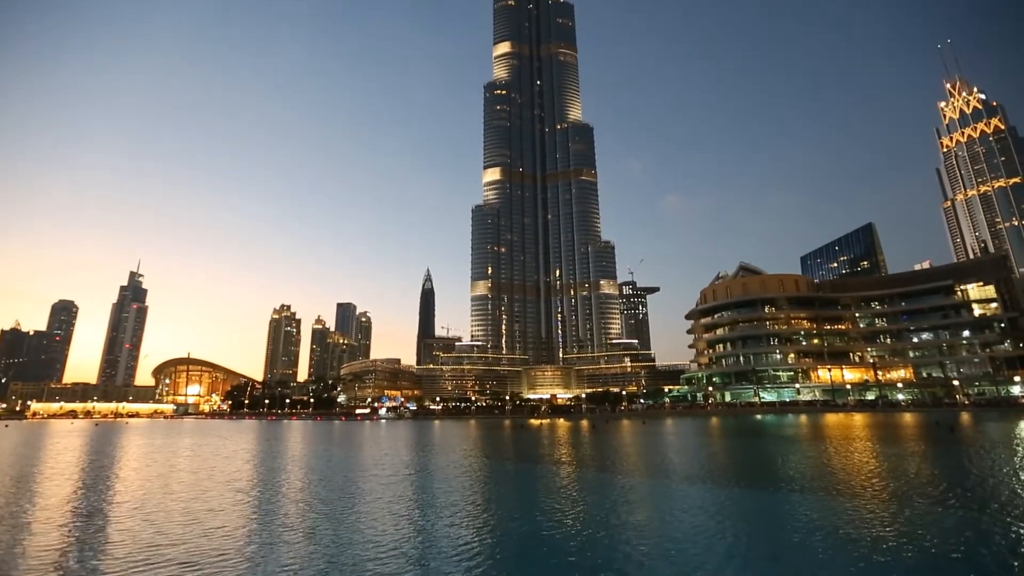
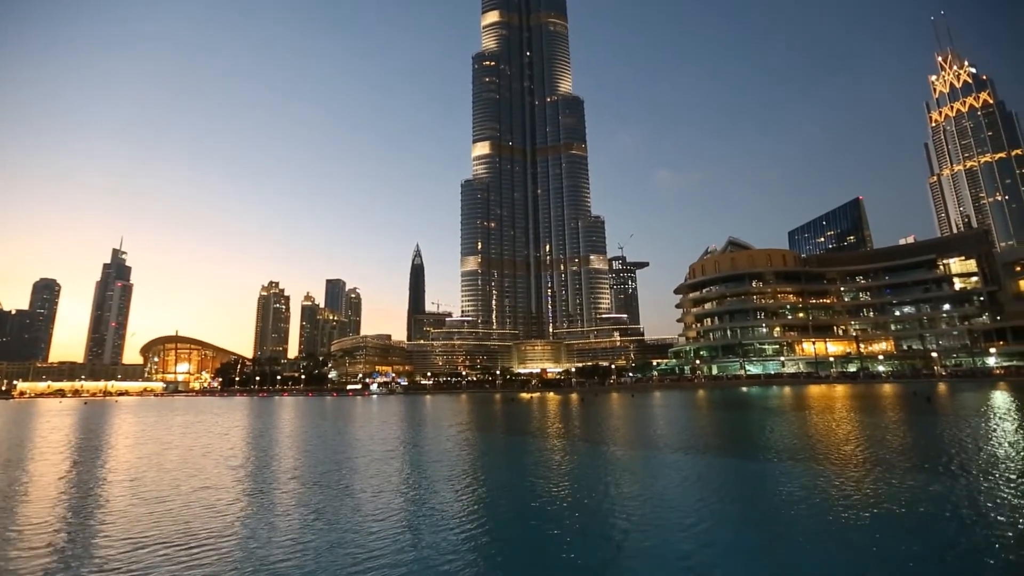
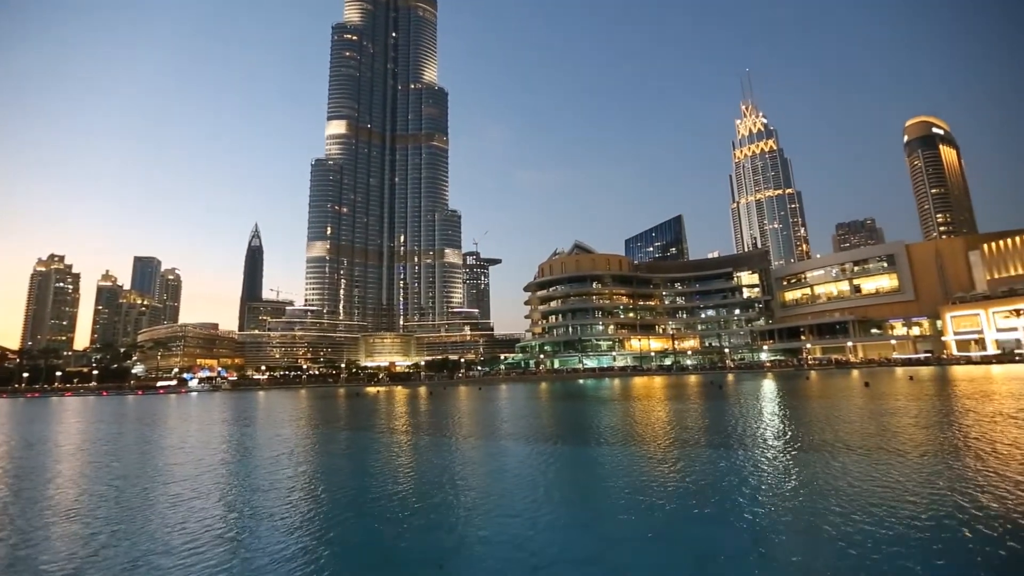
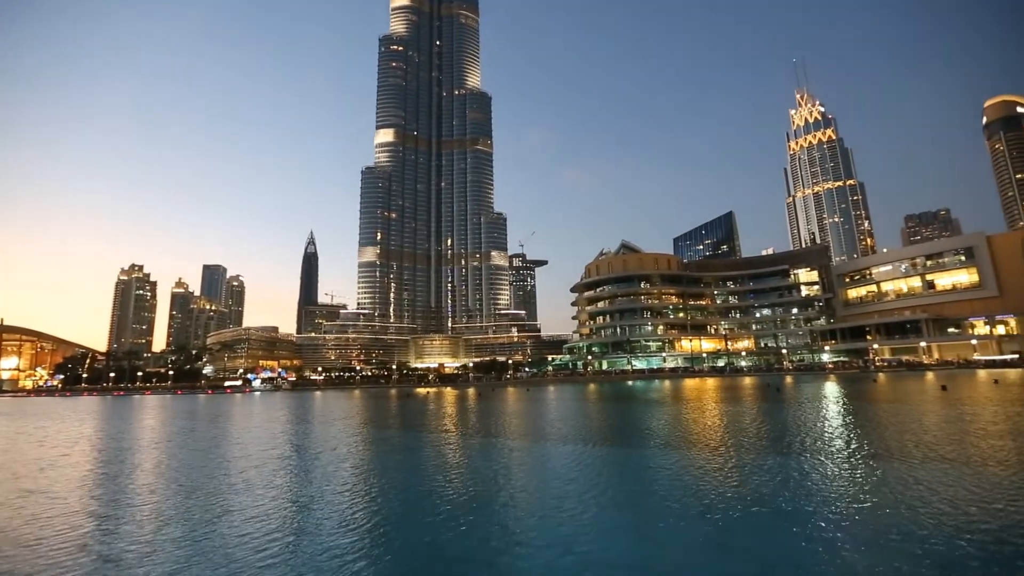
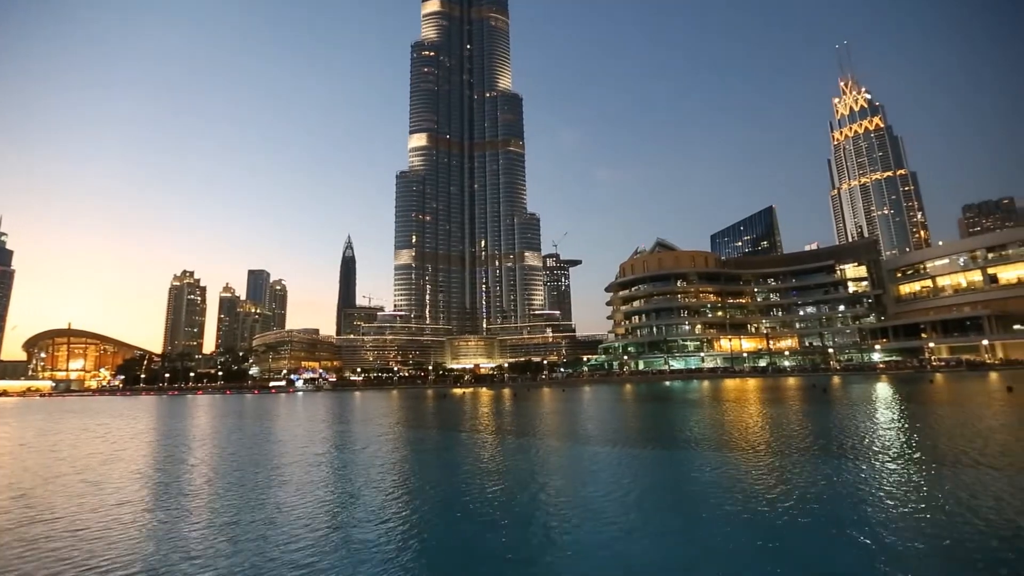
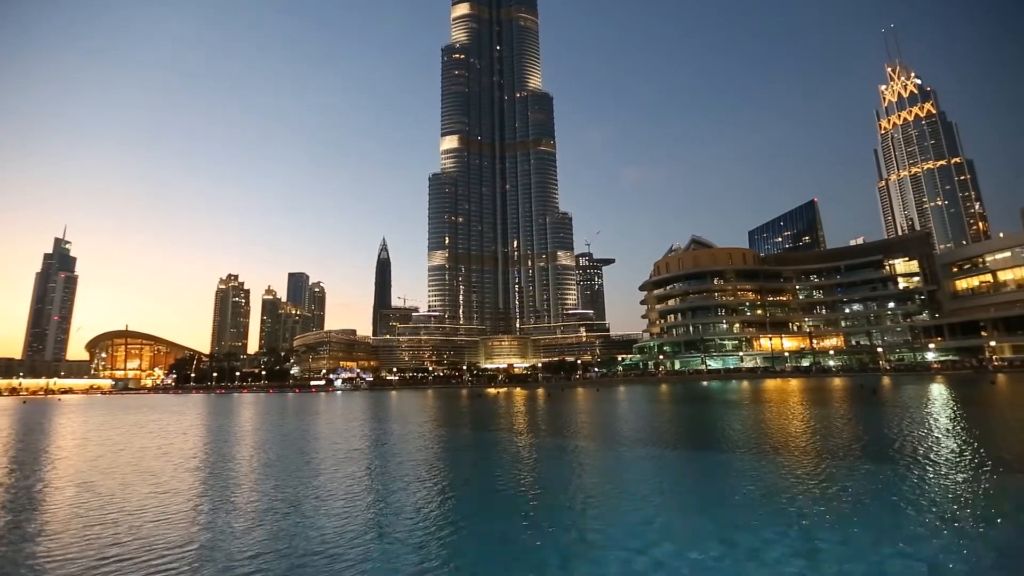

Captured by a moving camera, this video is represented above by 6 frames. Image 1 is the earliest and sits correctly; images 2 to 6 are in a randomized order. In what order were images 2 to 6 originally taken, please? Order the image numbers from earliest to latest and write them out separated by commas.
2, 6, 5, 4, 3
